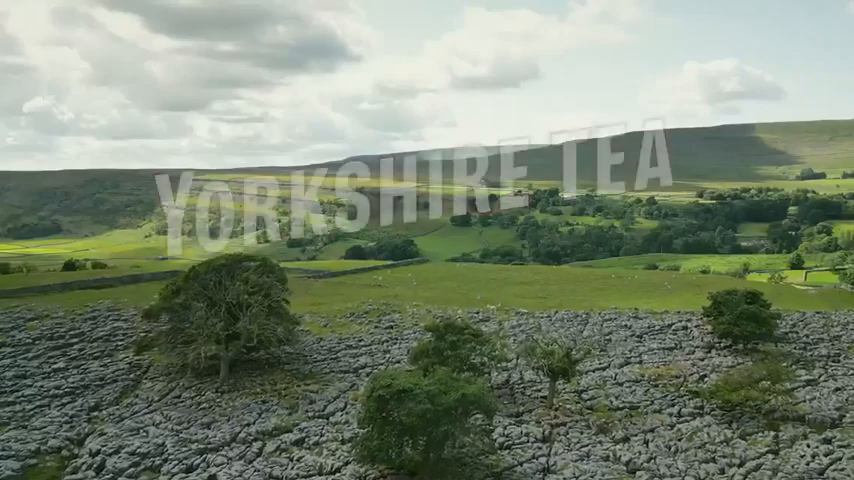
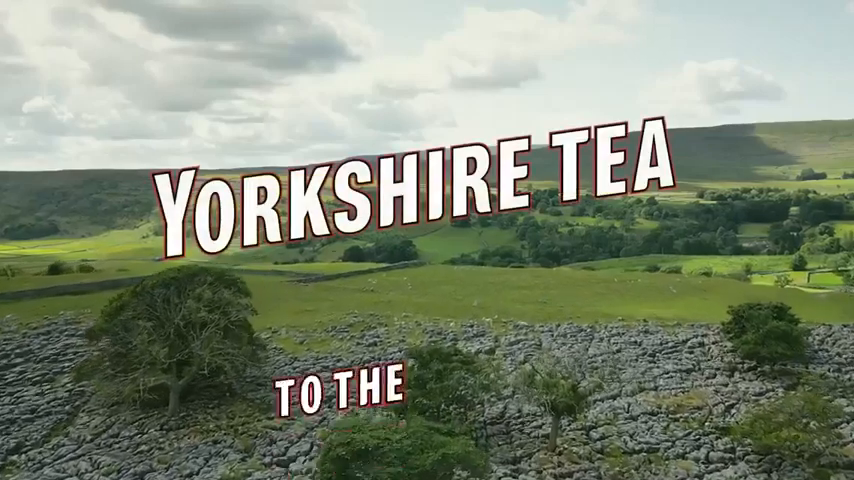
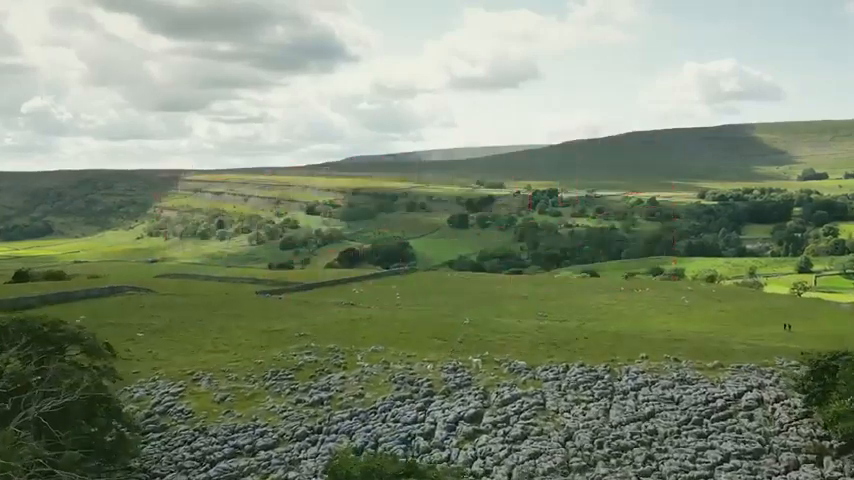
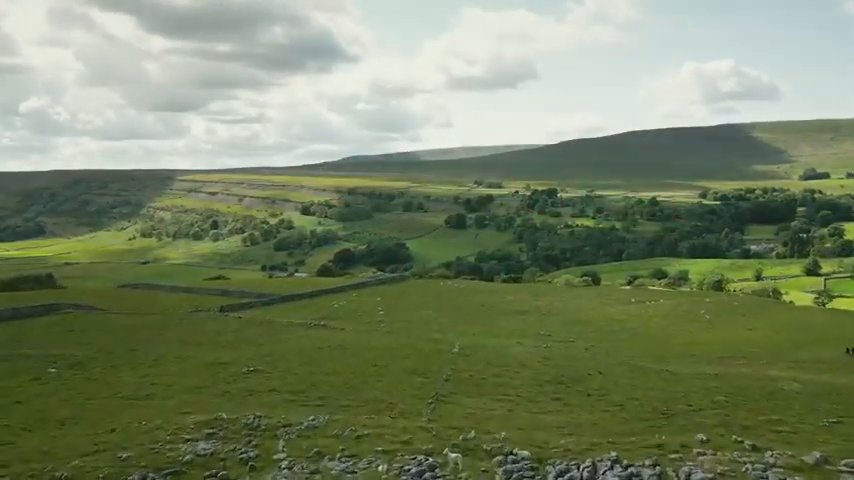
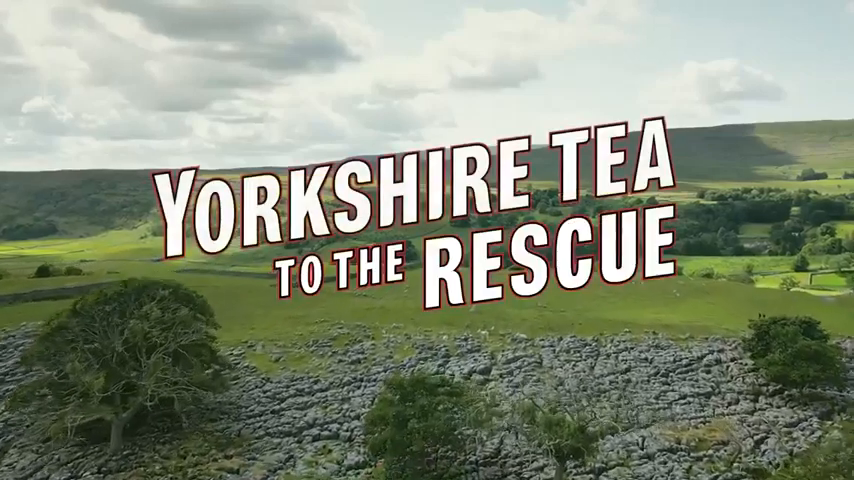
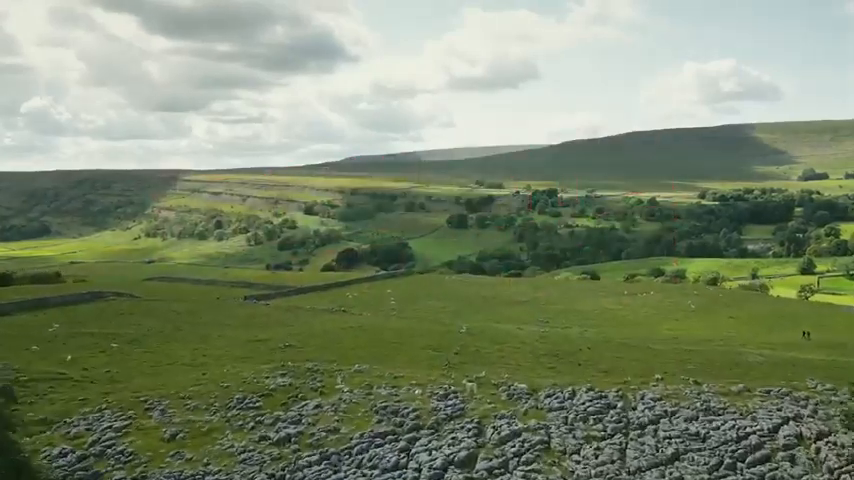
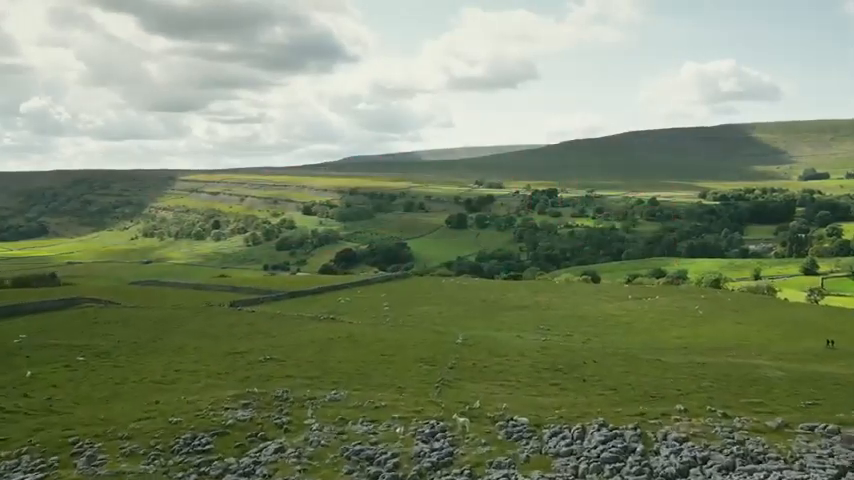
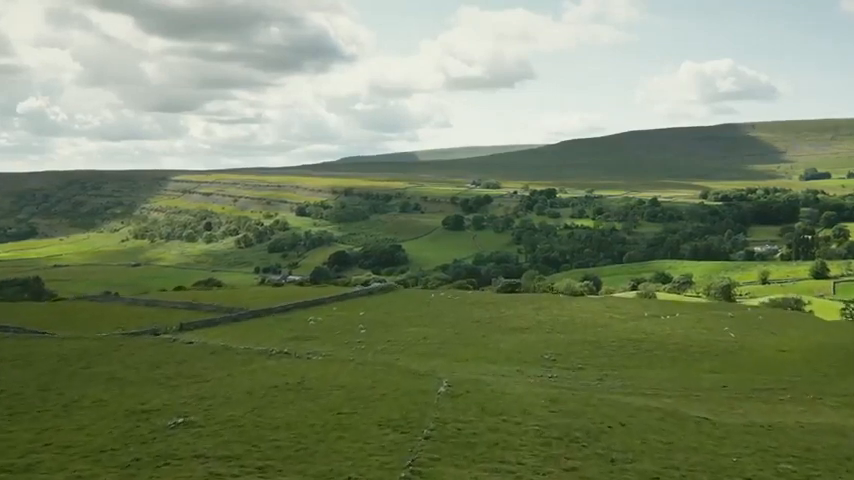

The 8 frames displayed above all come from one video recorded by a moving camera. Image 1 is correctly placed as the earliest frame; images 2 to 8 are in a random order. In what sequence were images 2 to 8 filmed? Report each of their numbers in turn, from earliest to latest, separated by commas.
2, 5, 3, 6, 7, 4, 8
